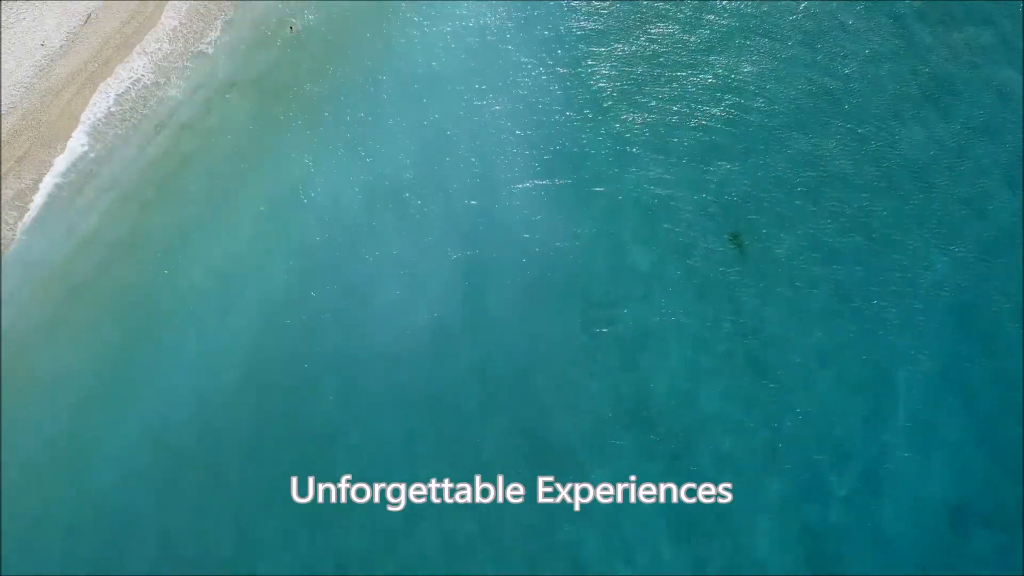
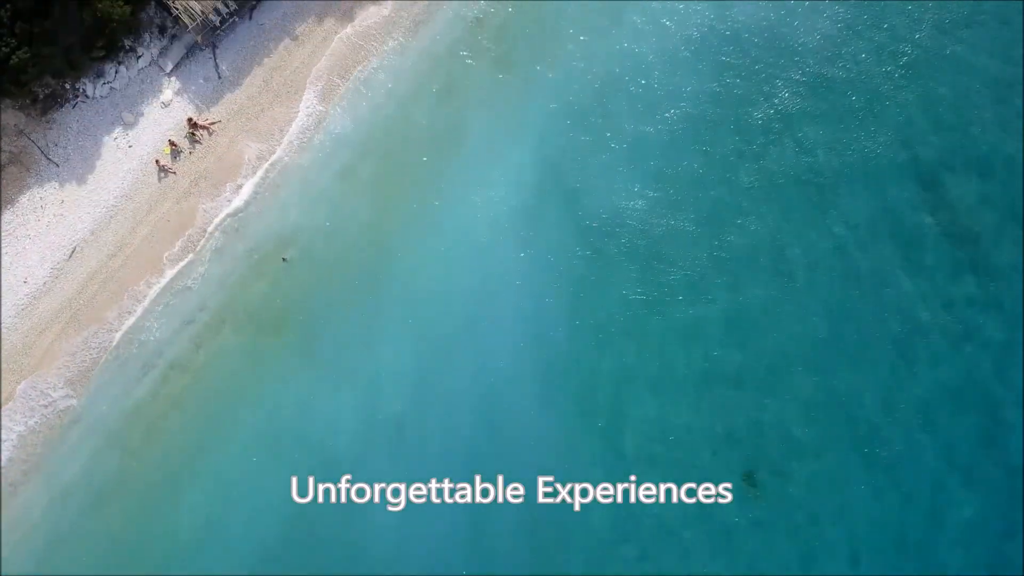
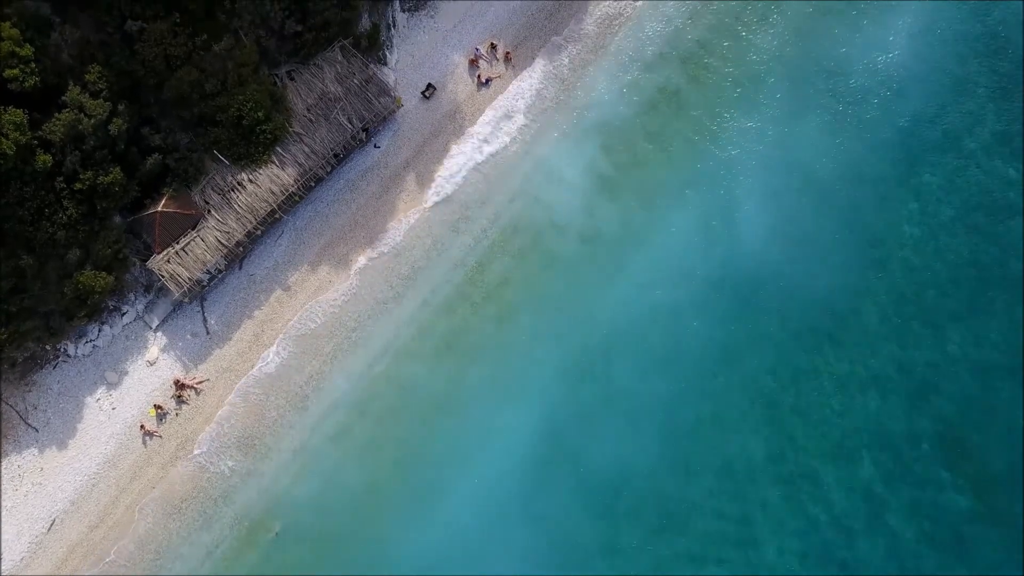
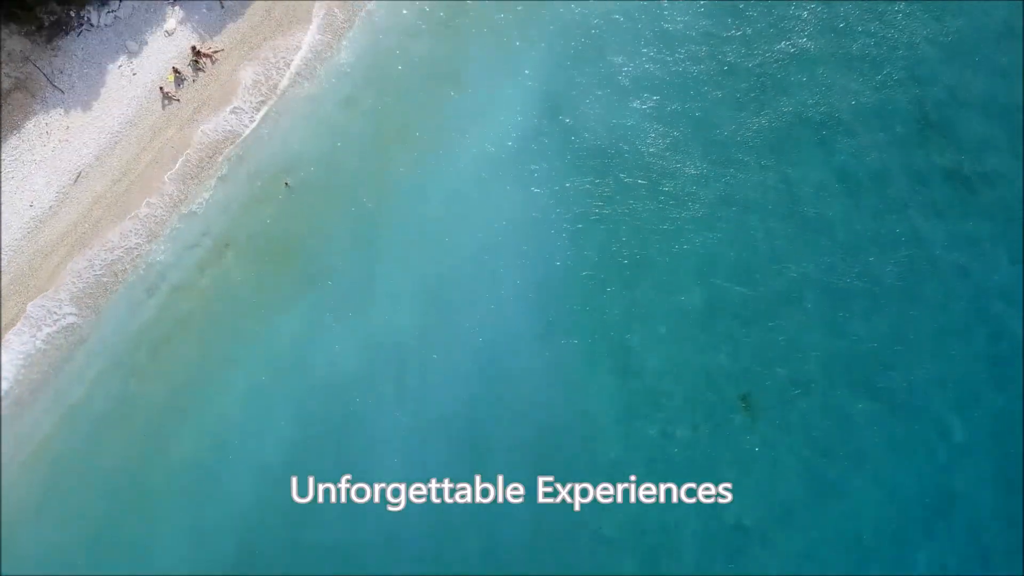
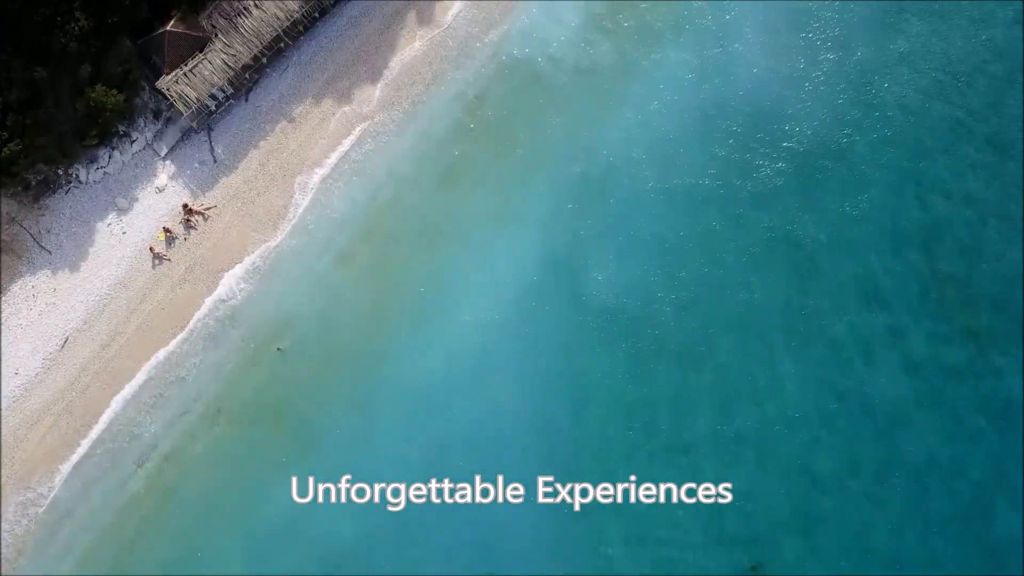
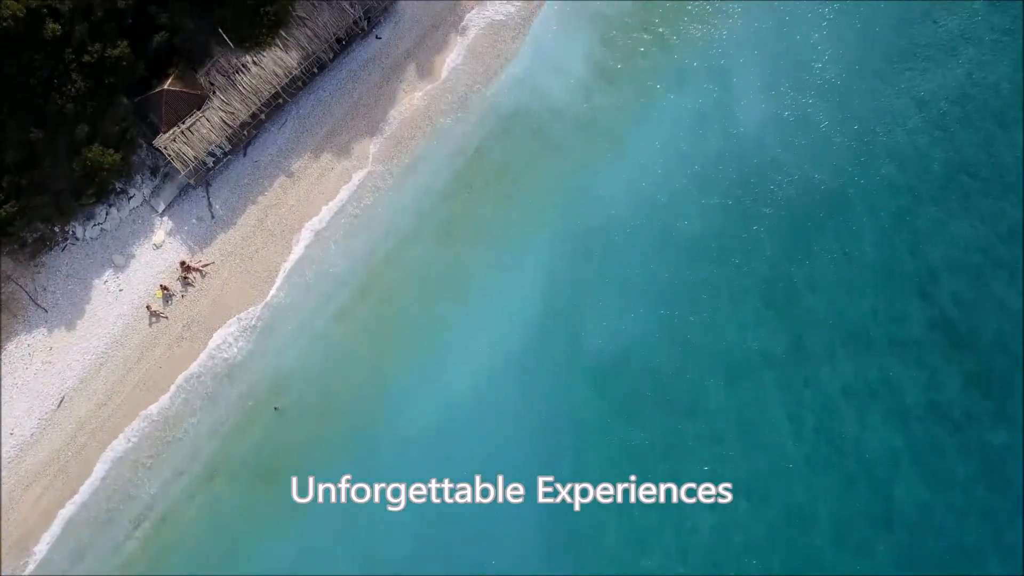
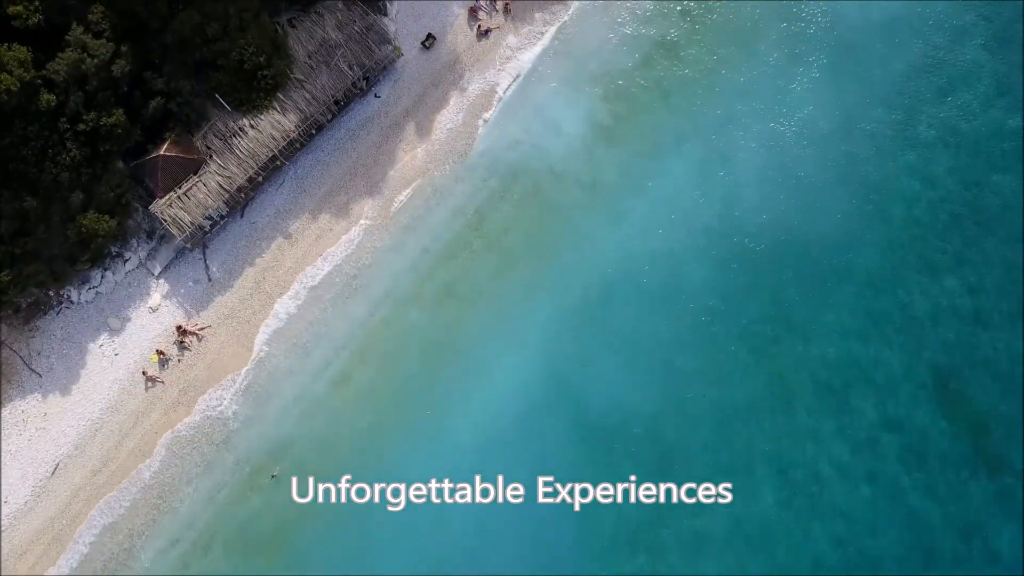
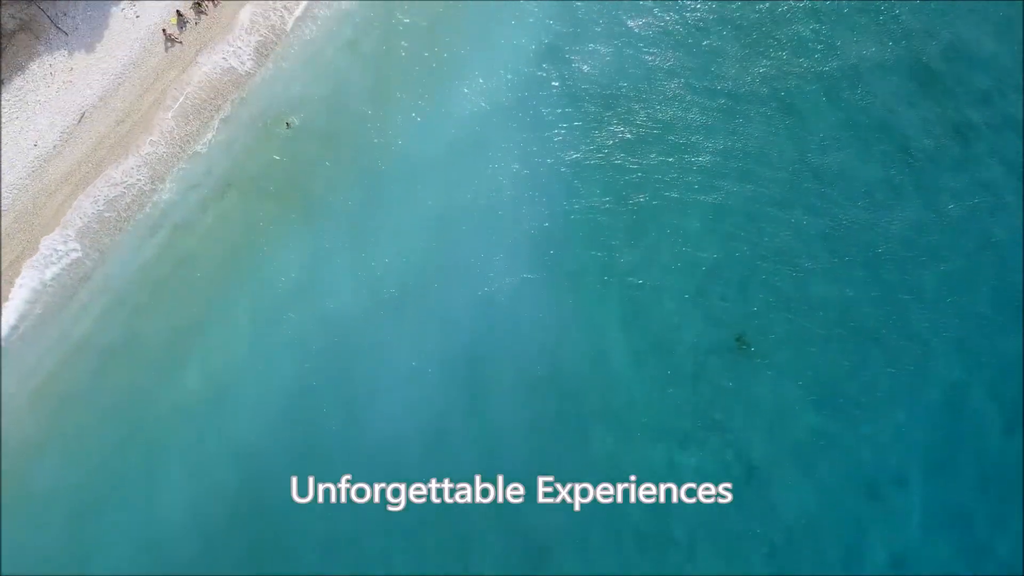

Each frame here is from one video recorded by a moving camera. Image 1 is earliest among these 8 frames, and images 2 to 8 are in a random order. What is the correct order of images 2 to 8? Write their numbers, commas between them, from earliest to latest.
8, 4, 2, 5, 6, 7, 3
